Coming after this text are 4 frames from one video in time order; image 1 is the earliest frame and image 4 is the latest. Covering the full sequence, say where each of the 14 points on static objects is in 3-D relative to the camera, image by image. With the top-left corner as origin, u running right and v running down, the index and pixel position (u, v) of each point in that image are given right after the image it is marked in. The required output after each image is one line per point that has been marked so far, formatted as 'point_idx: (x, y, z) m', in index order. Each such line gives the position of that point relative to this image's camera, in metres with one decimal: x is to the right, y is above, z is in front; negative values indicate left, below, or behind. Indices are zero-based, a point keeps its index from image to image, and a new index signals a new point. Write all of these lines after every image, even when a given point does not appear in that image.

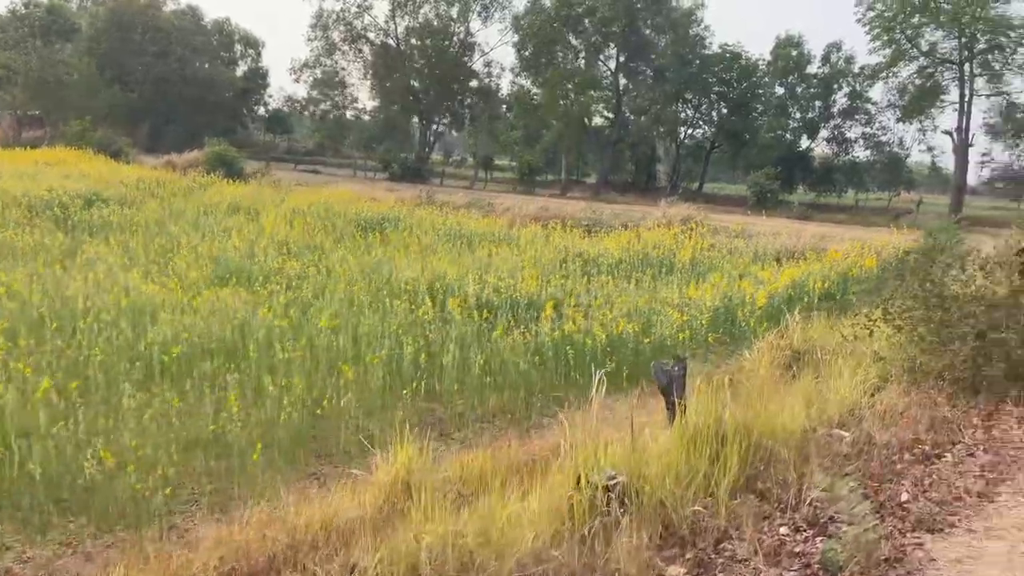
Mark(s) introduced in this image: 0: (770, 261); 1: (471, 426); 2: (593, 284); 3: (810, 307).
0: (+4.6, +0.5, +14.2) m
1: (-0.3, -1.1, +6.2) m
2: (+1.1, +0.1, +11.3) m
3: (+3.8, -0.2, +10.1) m
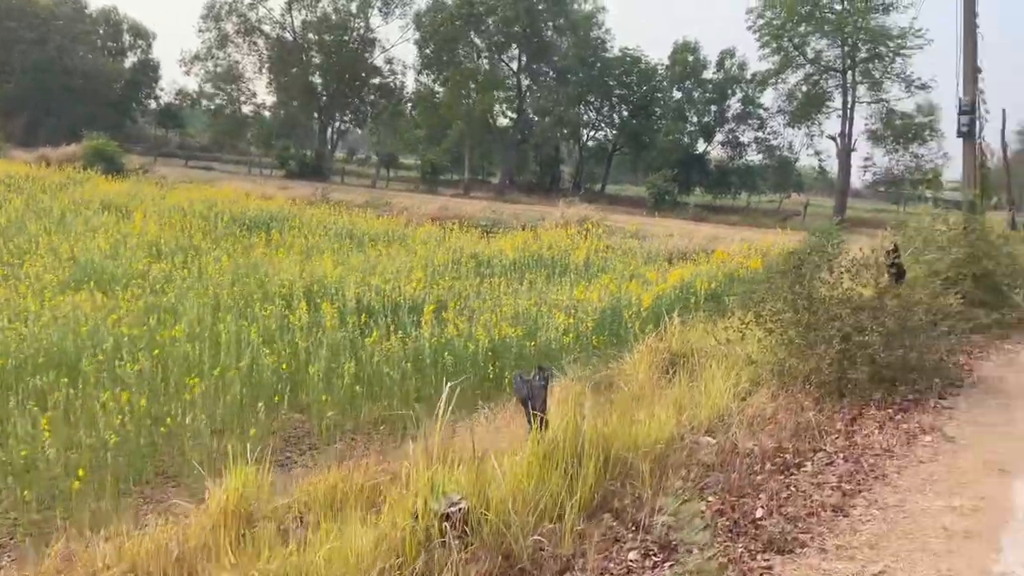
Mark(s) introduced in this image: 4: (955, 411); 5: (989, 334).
0: (+2.7, +0.5, +14.3) m
1: (-1.3, -1.1, +5.8) m
2: (-0.4, 0.0, +11.0) m
3: (+2.3, -0.2, +10.1) m
4: (+2.7, -0.7, +4.8) m
5: (+4.3, -0.4, +7.3) m
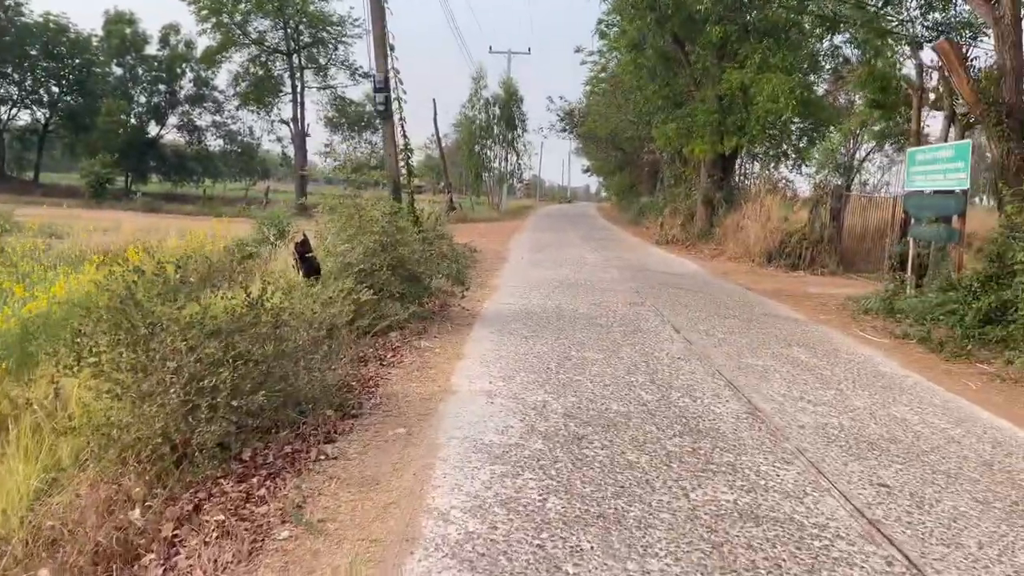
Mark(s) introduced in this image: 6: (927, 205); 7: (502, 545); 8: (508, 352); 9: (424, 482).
0: (-6.4, +0.3, +11.3) m
1: (-4.5, -1.5, +2.1) m
2: (-6.9, -0.4, +6.9) m
3: (-4.1, -0.4, +7.7) m
4: (-0.8, -0.8, +3.6) m
5: (-0.9, -0.4, +6.6) m
6: (+4.8, +1.0, +9.2) m
7: (0.0, -0.9, +2.8) m
8: (0.0, -0.5, +5.9) m
9: (-0.4, -0.8, +3.3) m
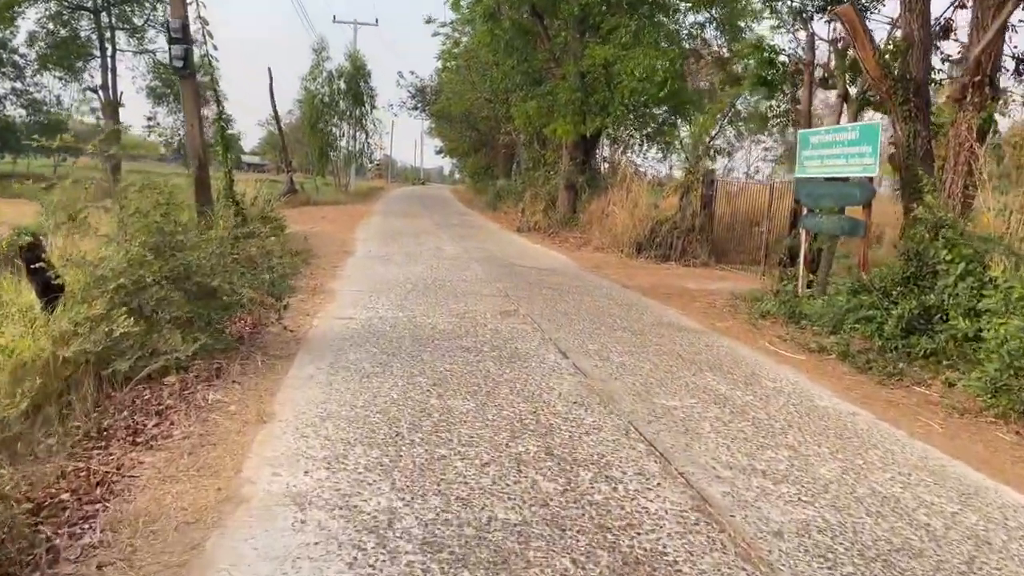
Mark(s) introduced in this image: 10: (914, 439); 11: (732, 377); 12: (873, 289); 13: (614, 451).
0: (-8.1, +0.2, +8.3) m
1: (-4.6, -1.8, -0.4) m
2: (-7.9, -0.6, +3.8) m
3: (-5.3, -0.5, +5.2) m
4: (-1.2, -1.0, +1.7) m
5: (-1.9, -0.5, +4.6) m
6: (+3.2, +1.0, +8.2) m
7: (-0.3, -1.1, +1.1) m
8: (-0.9, -0.6, +4.2) m
9: (-0.7, -1.0, +1.6) m
10: (+2.2, -0.8, +4.3) m
11: (+1.5, -0.6, +5.4) m
12: (+3.2, 0.0, +7.0) m
13: (+0.5, -0.8, +3.7) m
